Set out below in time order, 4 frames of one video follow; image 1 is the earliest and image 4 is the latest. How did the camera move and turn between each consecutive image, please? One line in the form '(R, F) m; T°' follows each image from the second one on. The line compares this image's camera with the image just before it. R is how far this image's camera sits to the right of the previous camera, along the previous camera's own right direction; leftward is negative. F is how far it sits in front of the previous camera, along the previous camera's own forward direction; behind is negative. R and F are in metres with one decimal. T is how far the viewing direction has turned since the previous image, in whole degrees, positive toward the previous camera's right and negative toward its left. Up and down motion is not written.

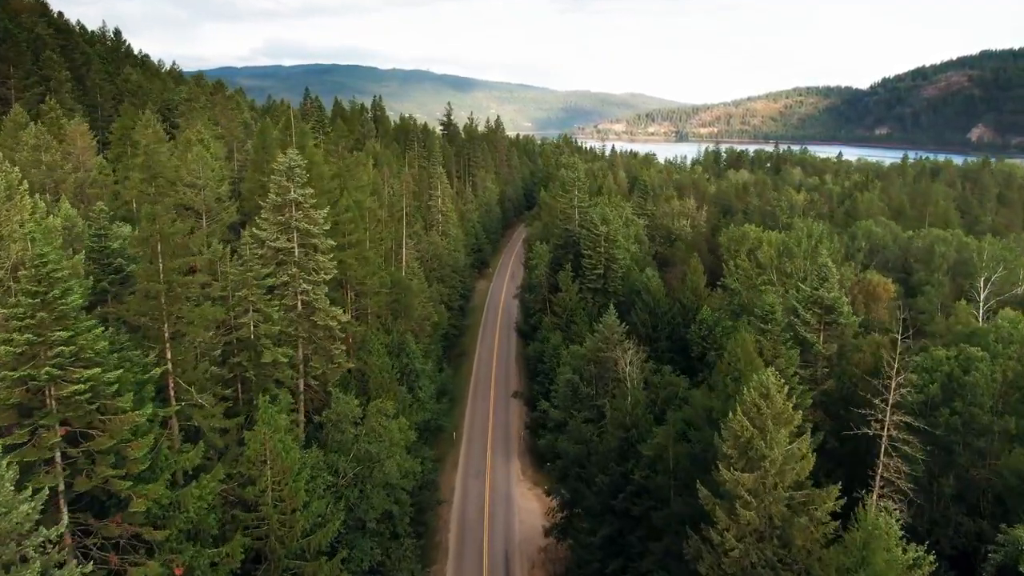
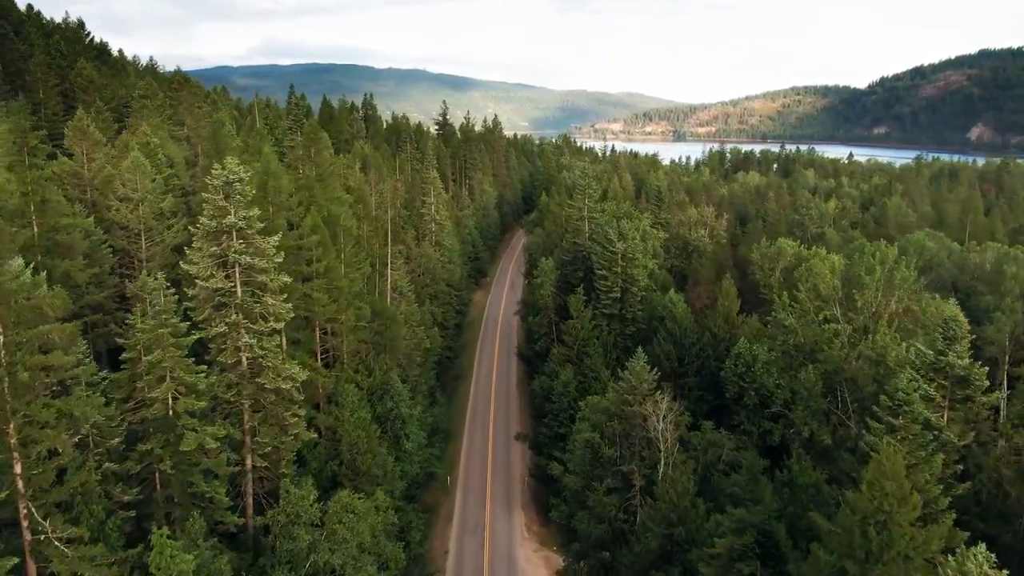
(-0.4, +8.6) m; 0°
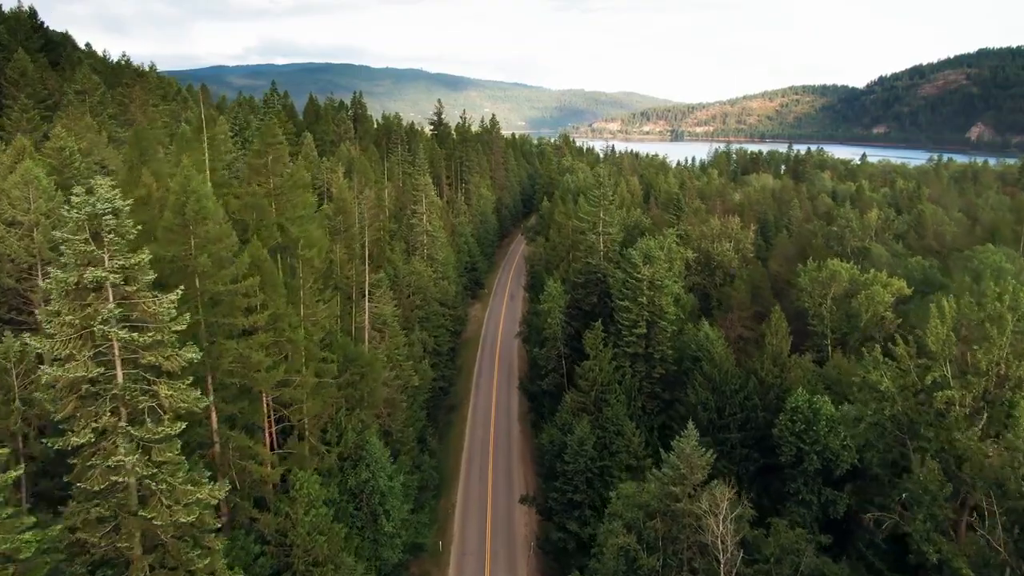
(-0.4, +9.3) m; 0°
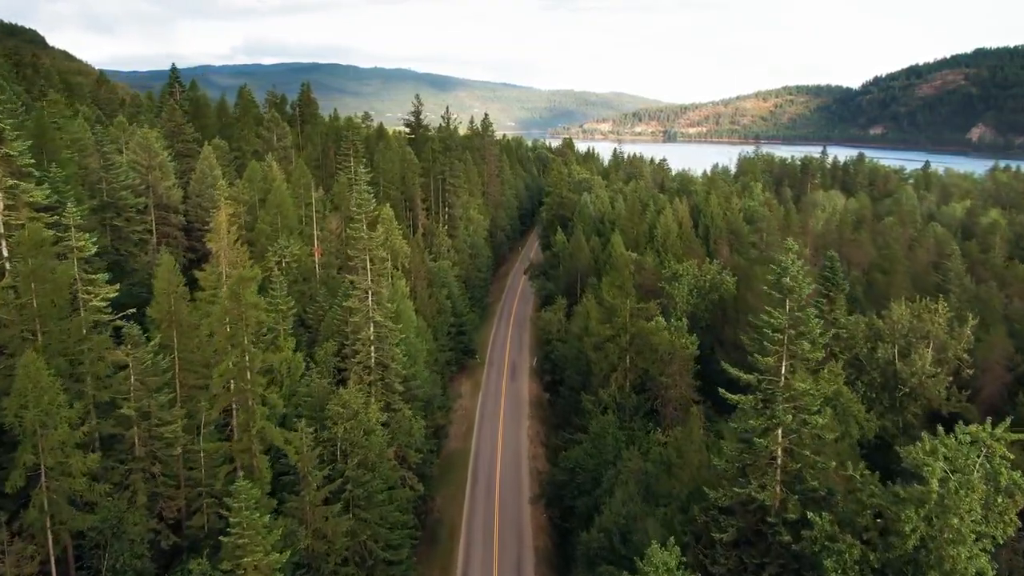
(-1.5, +34.6) m; +1°
